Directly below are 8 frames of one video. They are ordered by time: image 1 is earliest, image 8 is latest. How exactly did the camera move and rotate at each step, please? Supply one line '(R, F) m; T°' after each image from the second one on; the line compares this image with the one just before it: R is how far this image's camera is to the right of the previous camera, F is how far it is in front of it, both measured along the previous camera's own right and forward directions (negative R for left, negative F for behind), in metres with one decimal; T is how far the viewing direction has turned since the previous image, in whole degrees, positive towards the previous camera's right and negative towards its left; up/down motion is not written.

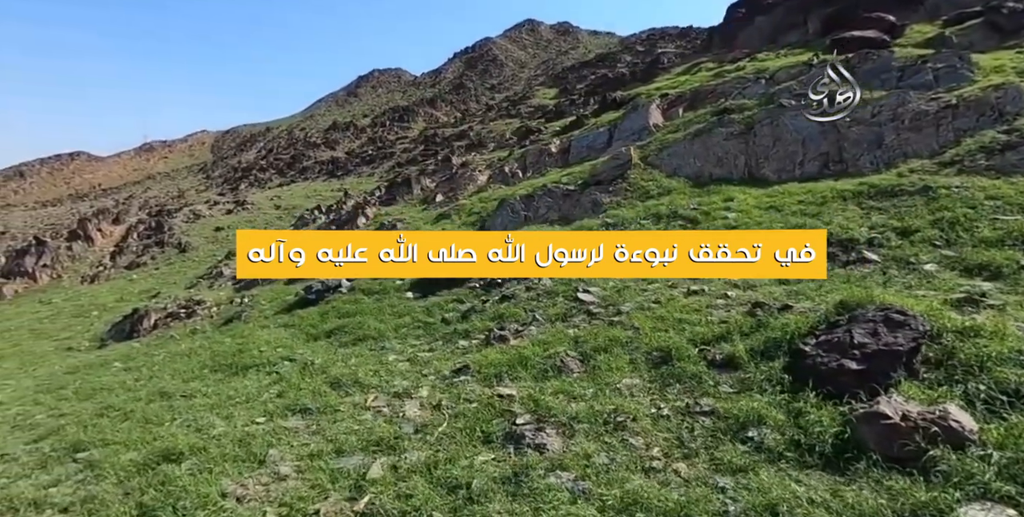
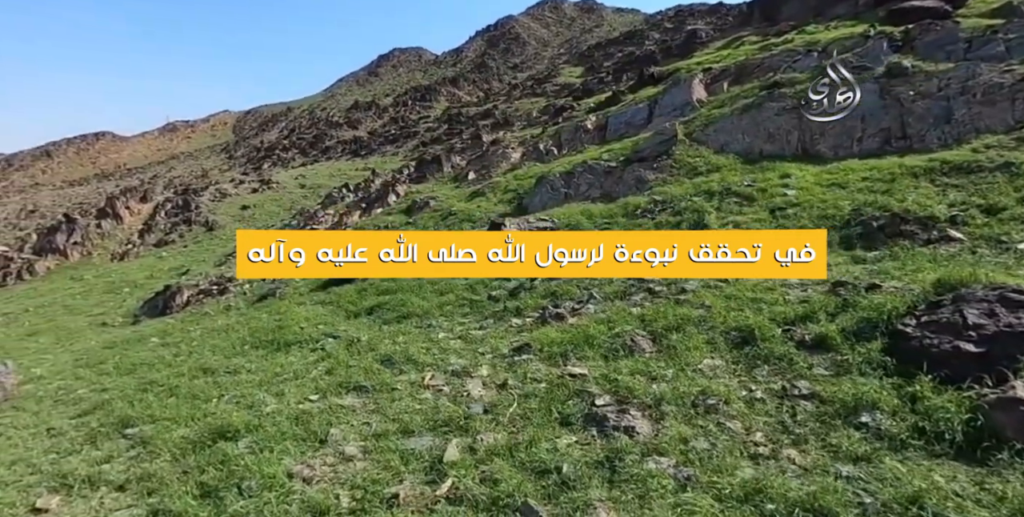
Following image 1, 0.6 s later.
(-0.6, +0.4) m; -1°
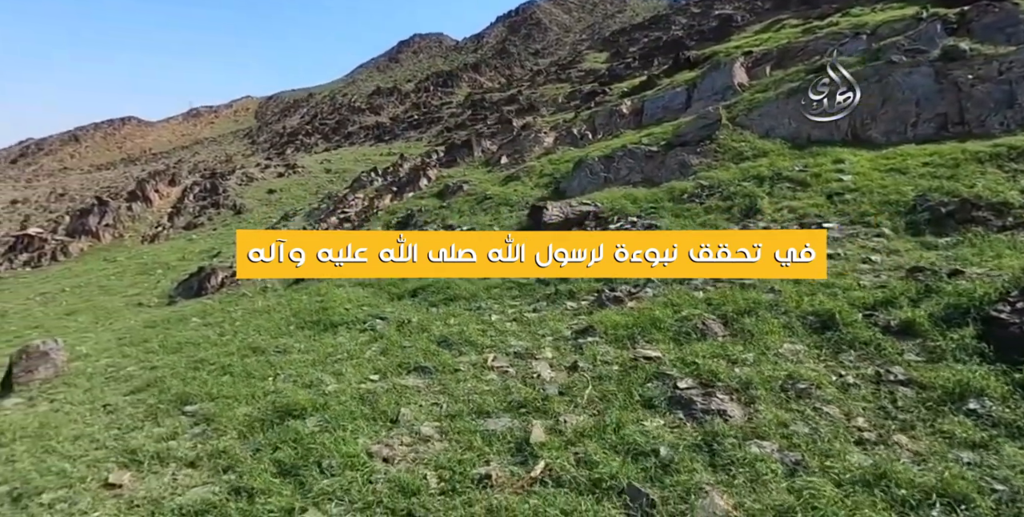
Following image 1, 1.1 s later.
(-0.6, +0.2) m; -1°
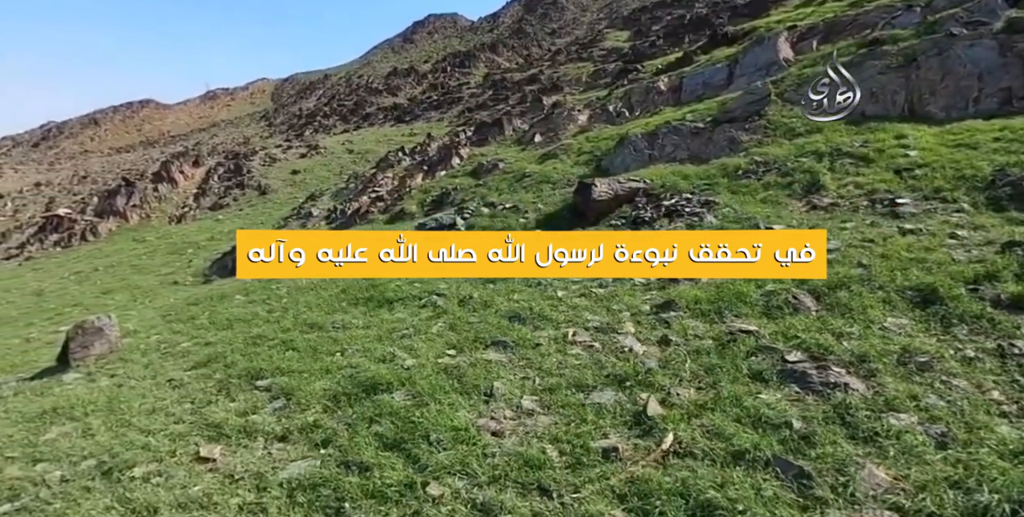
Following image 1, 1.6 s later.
(-0.8, +0.2) m; -1°
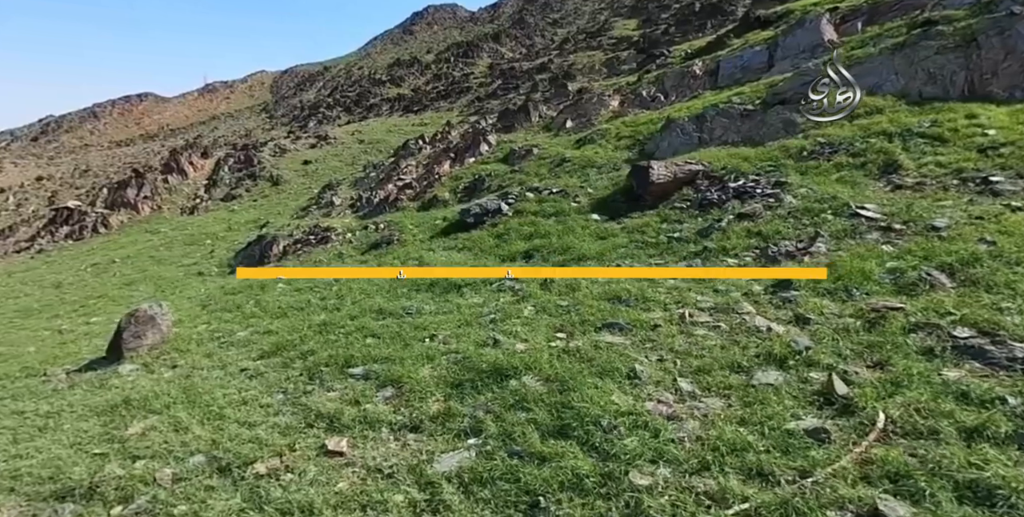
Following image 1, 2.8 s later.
(-1.3, +0.4) m; +1°
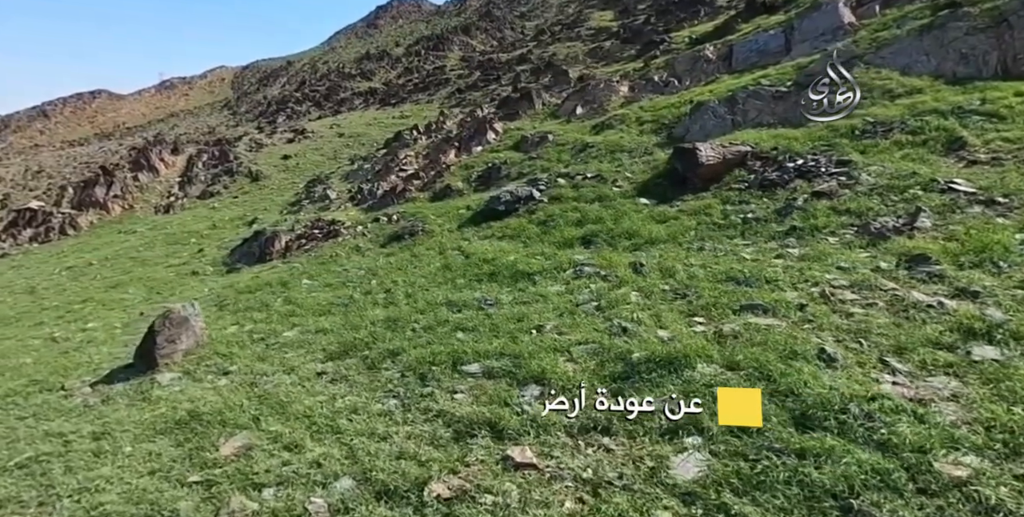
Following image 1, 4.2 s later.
(-1.7, +0.7) m; +5°
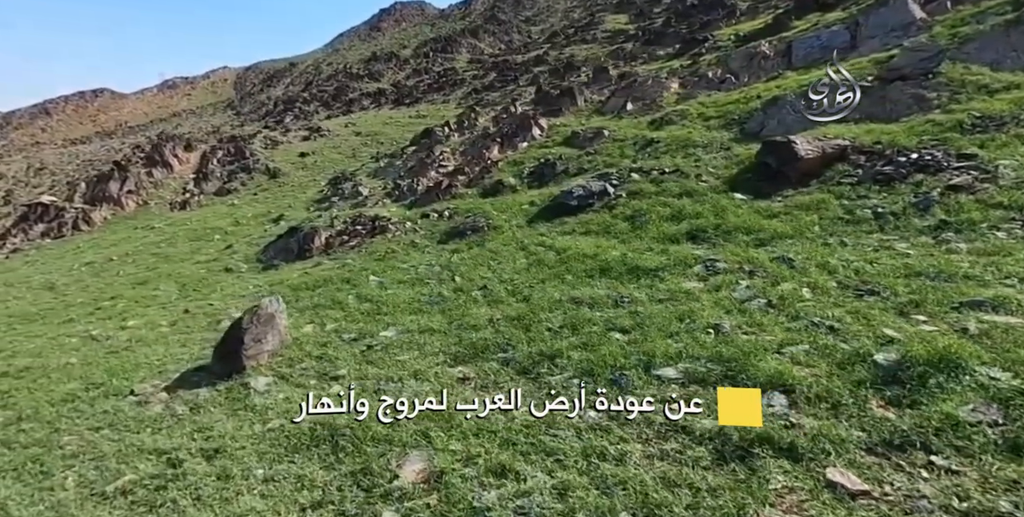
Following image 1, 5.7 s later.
(-1.7, +0.9) m; +2°
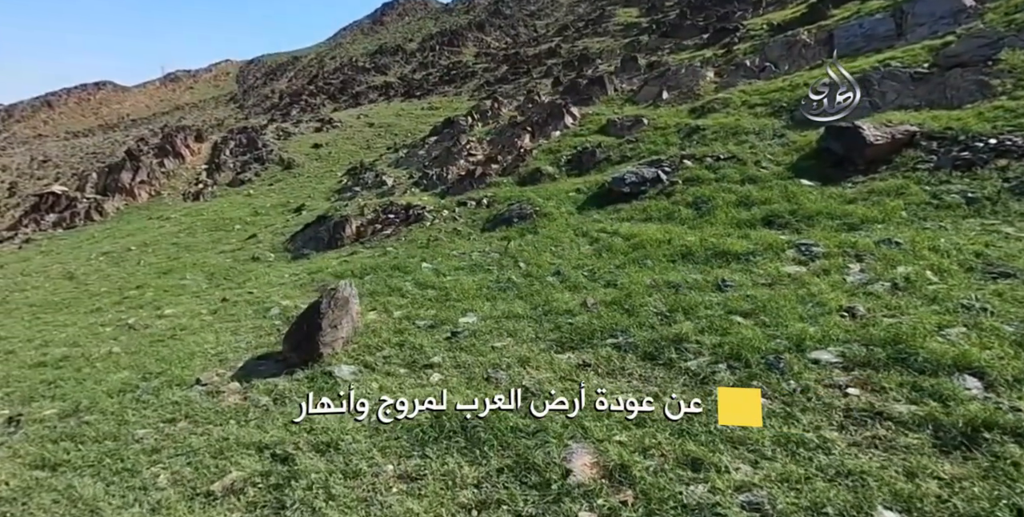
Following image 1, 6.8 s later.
(-1.1, +0.4) m; +1°
